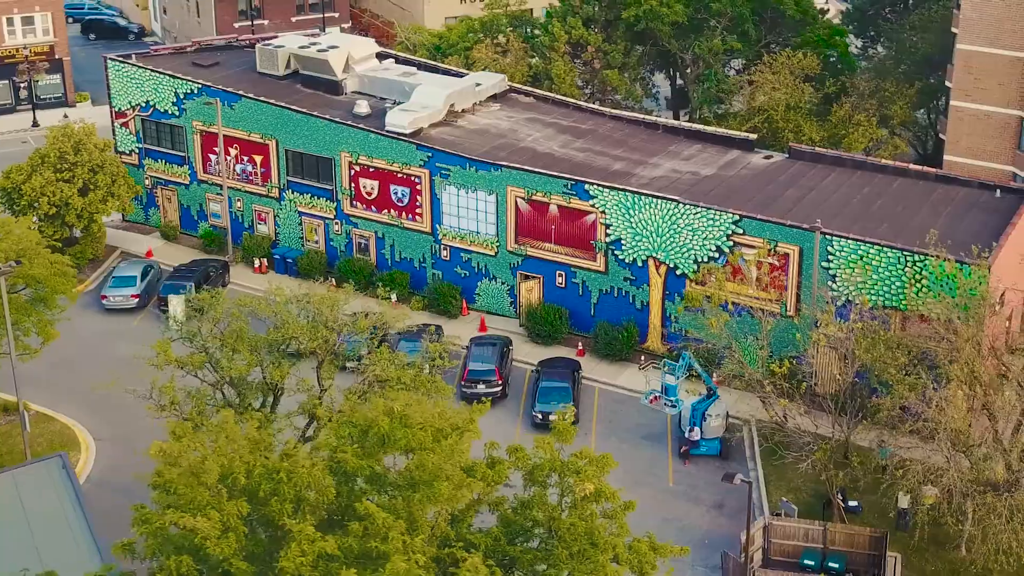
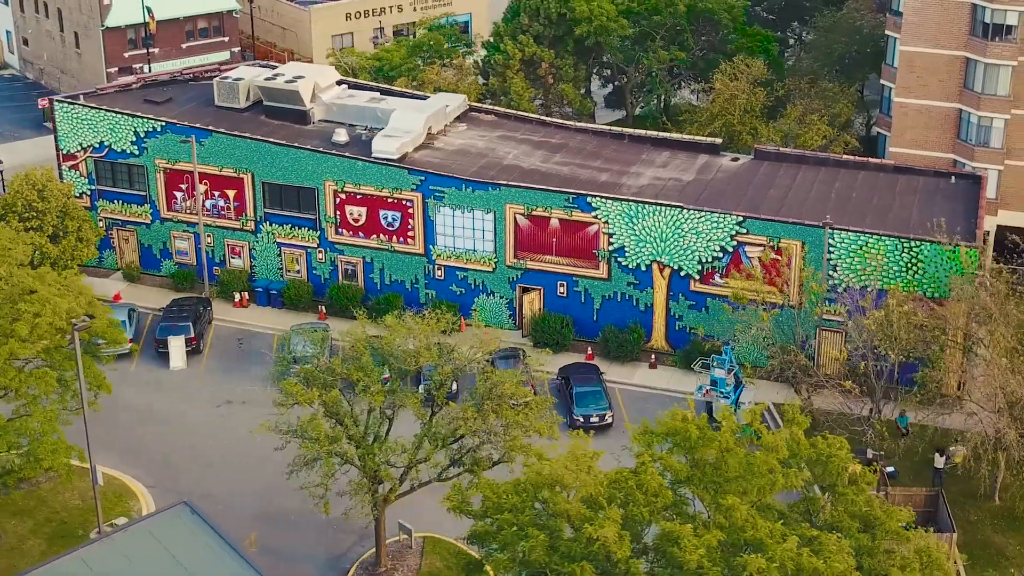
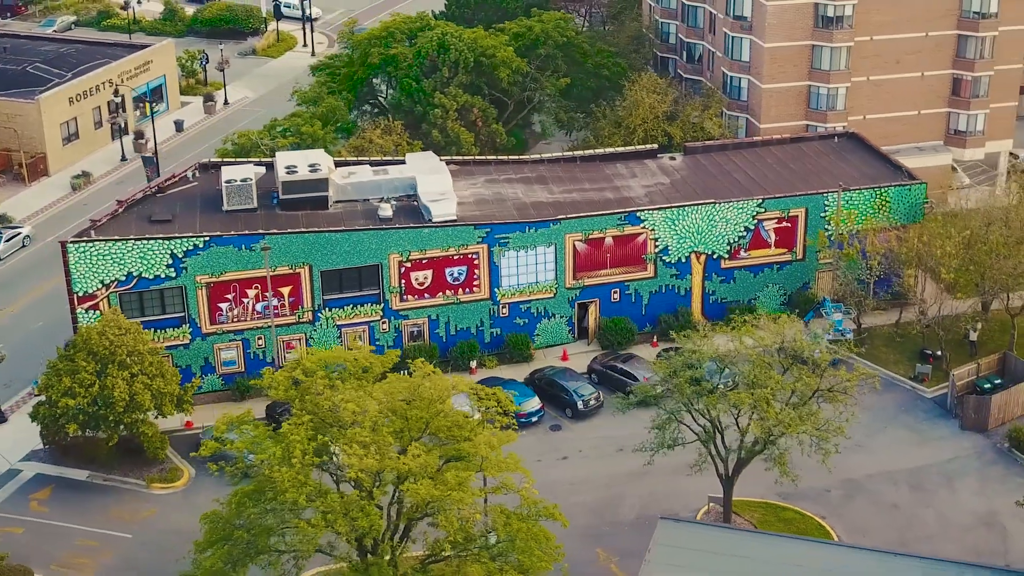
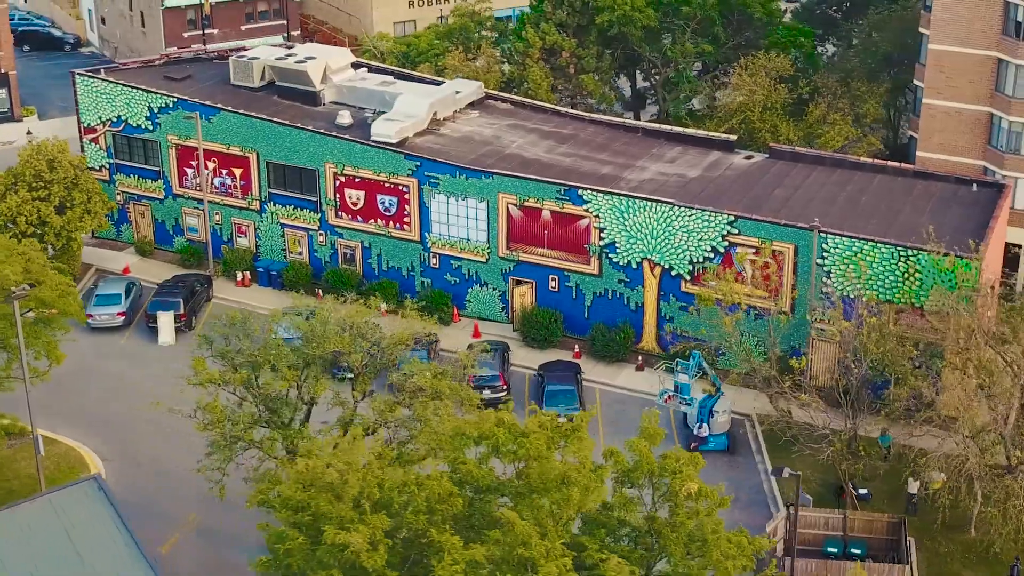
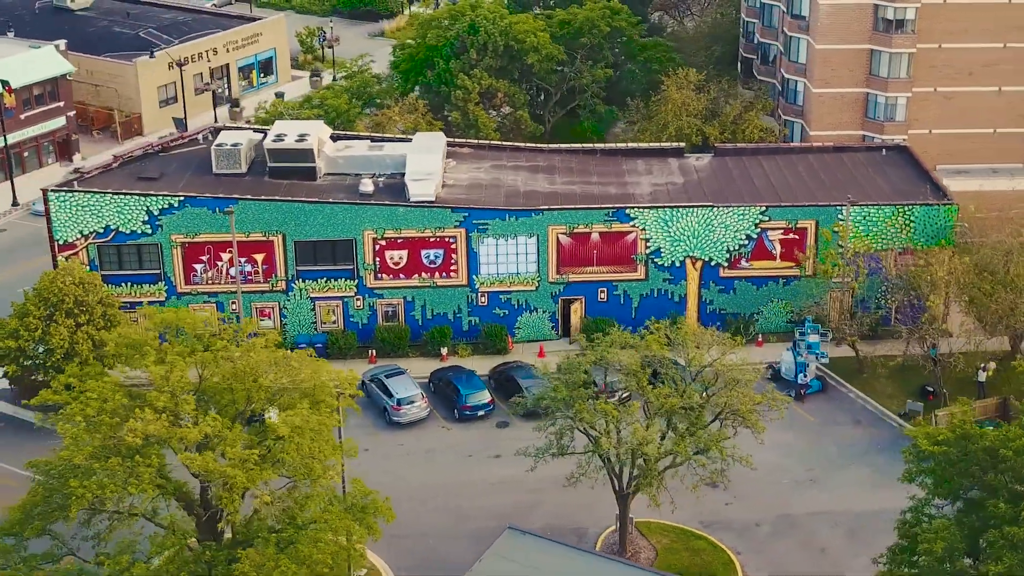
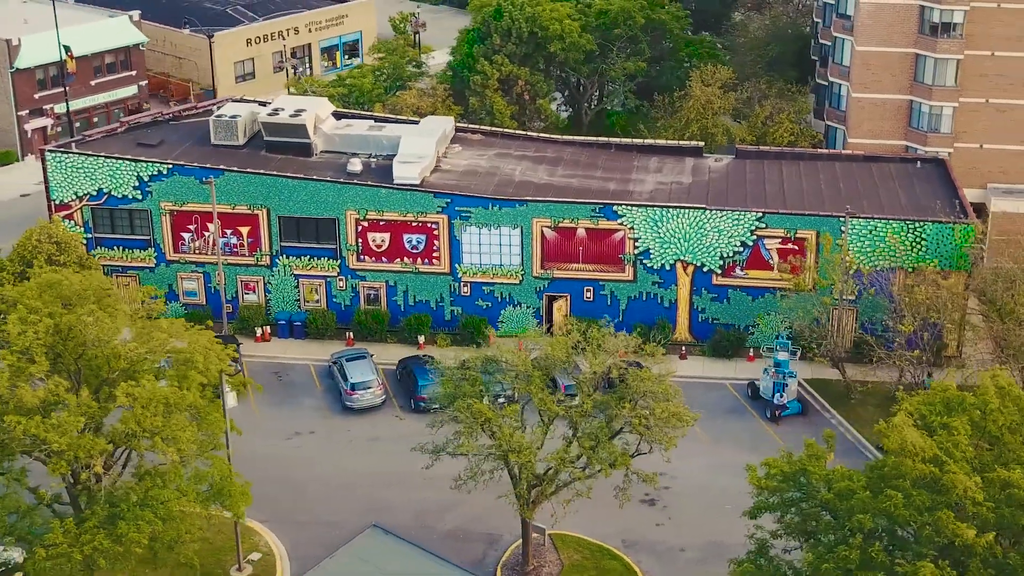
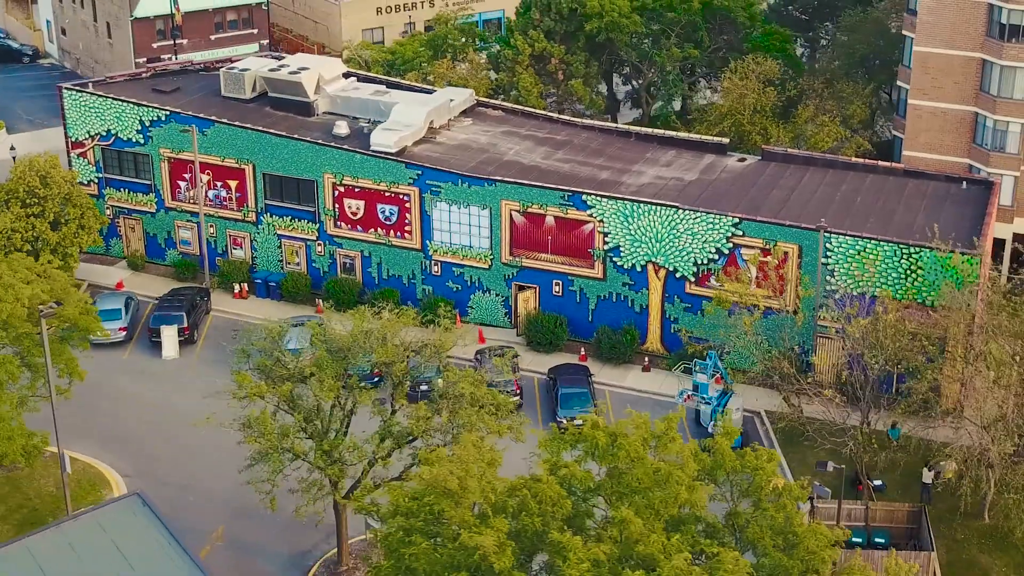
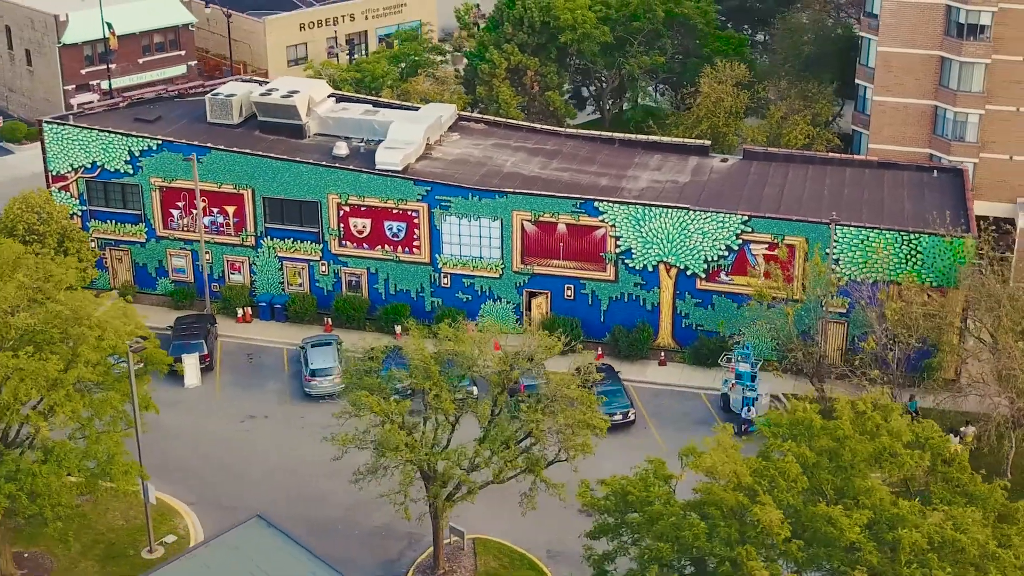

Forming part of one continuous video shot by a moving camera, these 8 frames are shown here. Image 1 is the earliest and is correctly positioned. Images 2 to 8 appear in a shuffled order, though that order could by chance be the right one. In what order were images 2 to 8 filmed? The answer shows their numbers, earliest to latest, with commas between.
4, 7, 2, 8, 6, 5, 3
